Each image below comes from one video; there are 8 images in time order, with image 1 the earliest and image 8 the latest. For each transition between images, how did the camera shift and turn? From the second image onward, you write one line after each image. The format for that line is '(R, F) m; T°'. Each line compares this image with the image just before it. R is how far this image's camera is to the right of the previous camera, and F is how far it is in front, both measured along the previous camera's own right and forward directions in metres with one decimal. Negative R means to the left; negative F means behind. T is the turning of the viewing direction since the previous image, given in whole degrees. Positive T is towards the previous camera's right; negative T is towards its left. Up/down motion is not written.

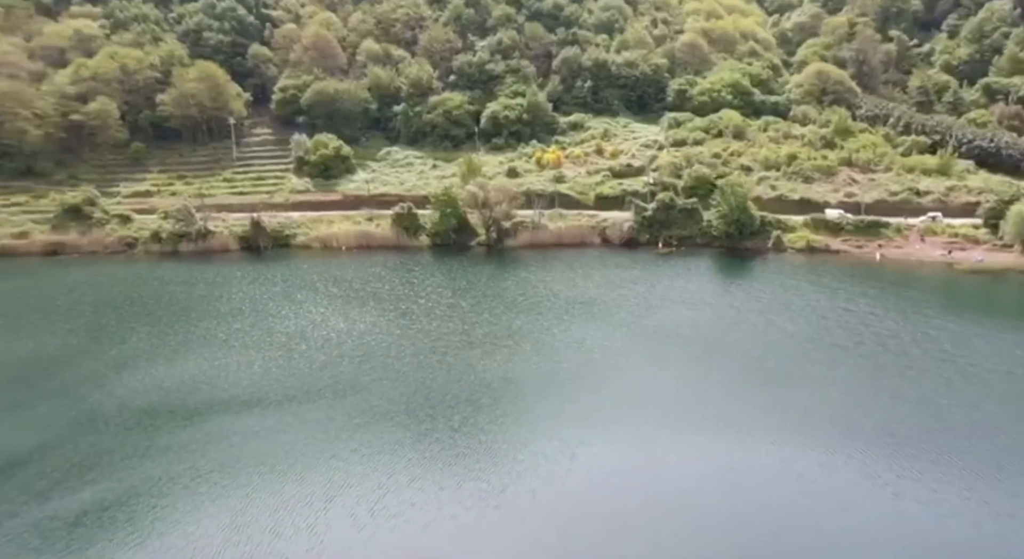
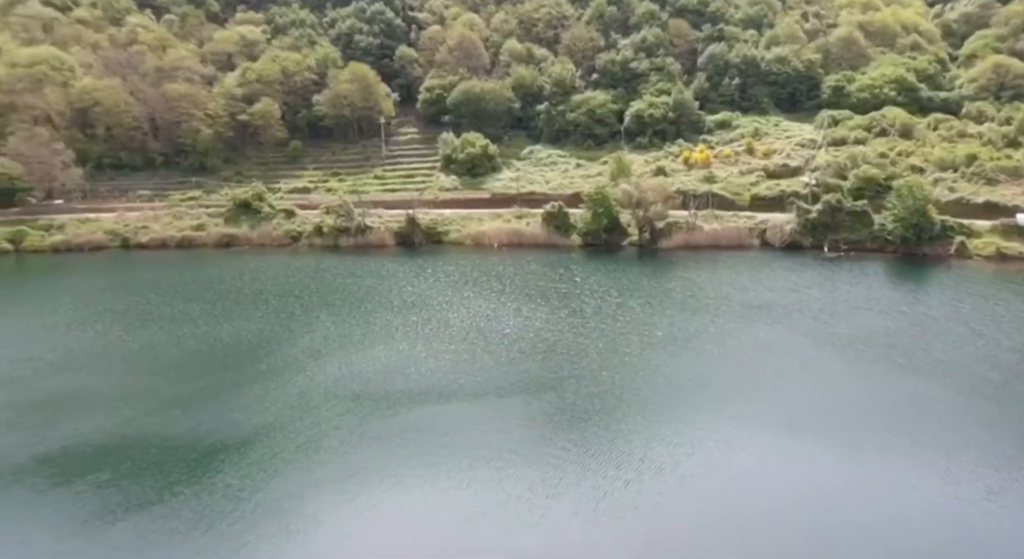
(-4.0, +0.1) m; -8°
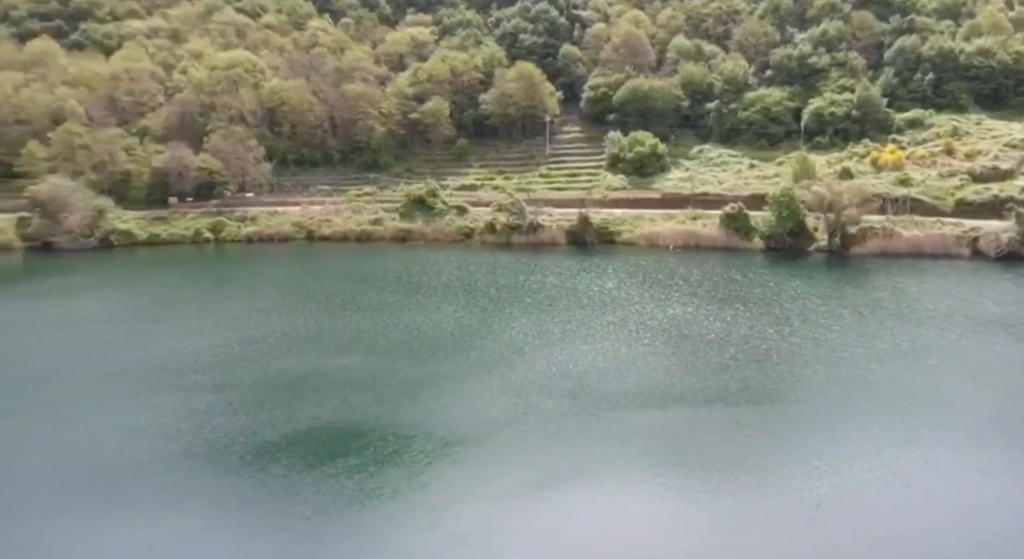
(-4.3, +0.3) m; -9°
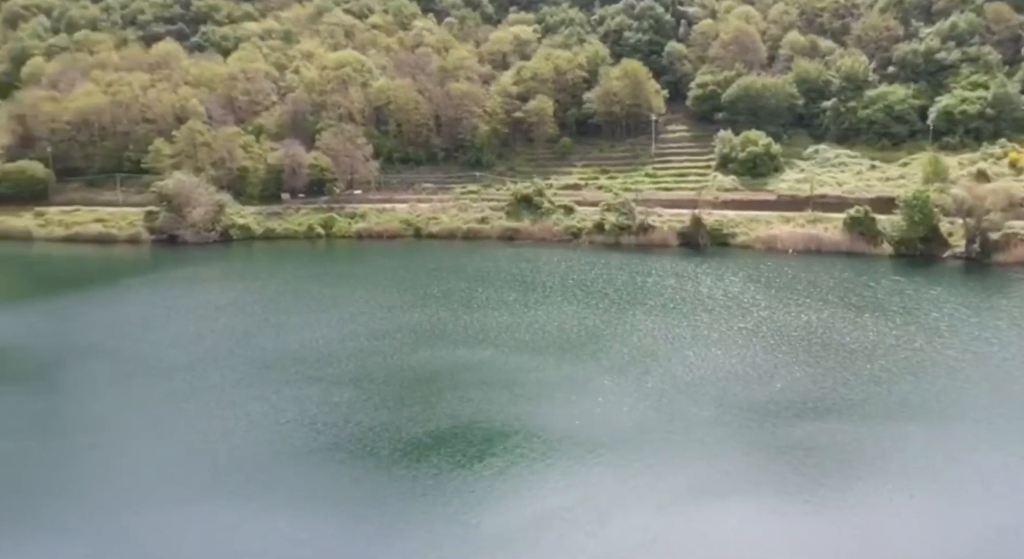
(-2.8, +0.4) m; -6°
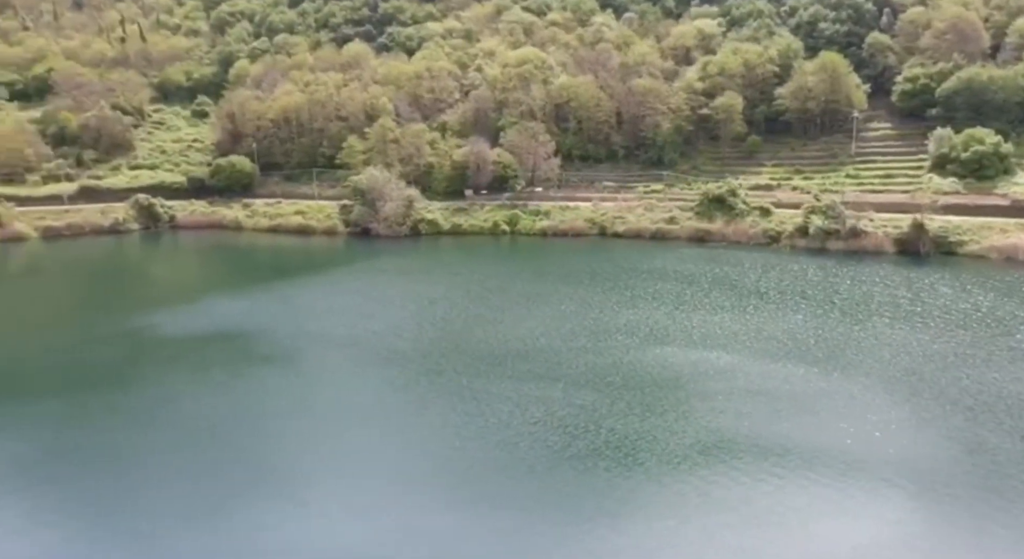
(-4.9, +0.6) m; -10°
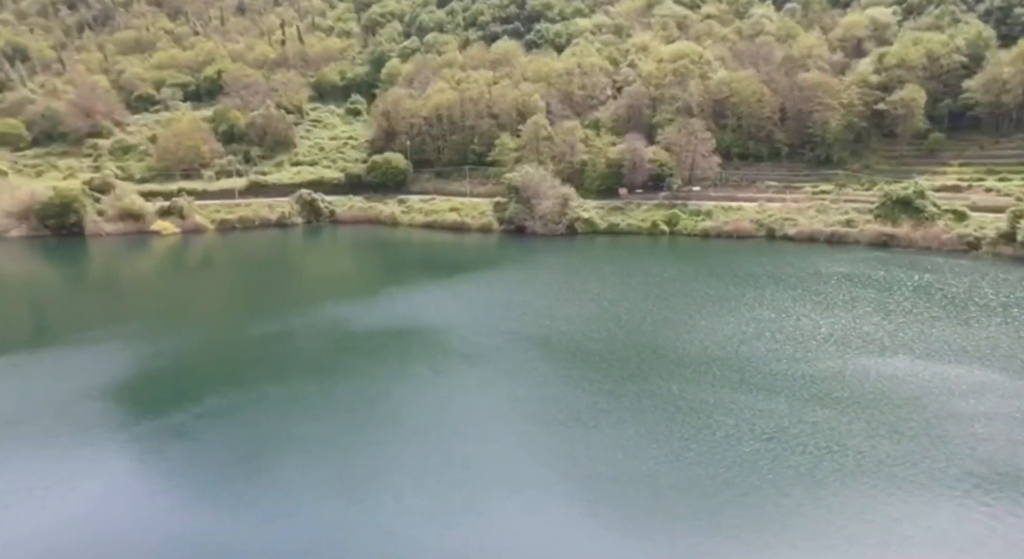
(-4.4, +0.8) m; -8°
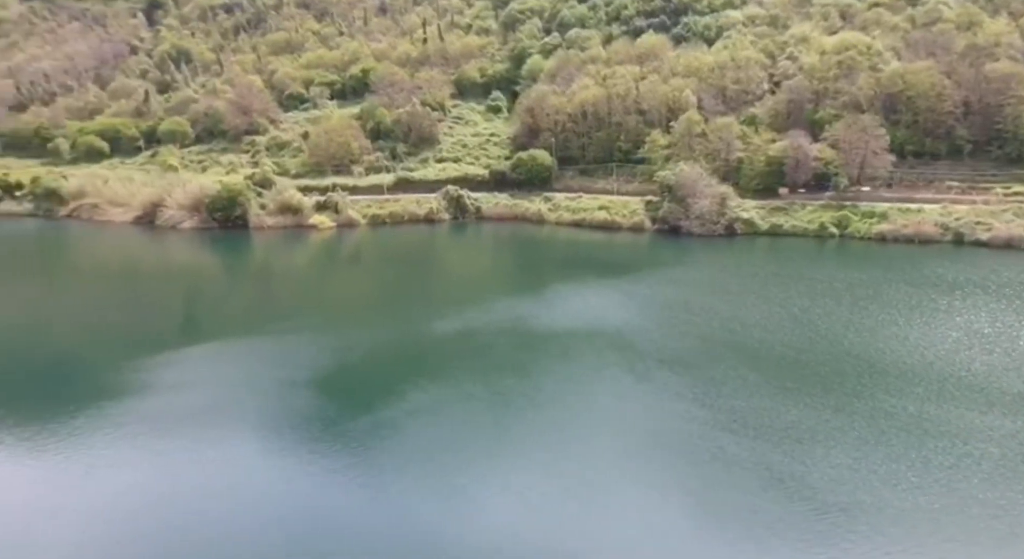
(-4.3, +0.9) m; -8°
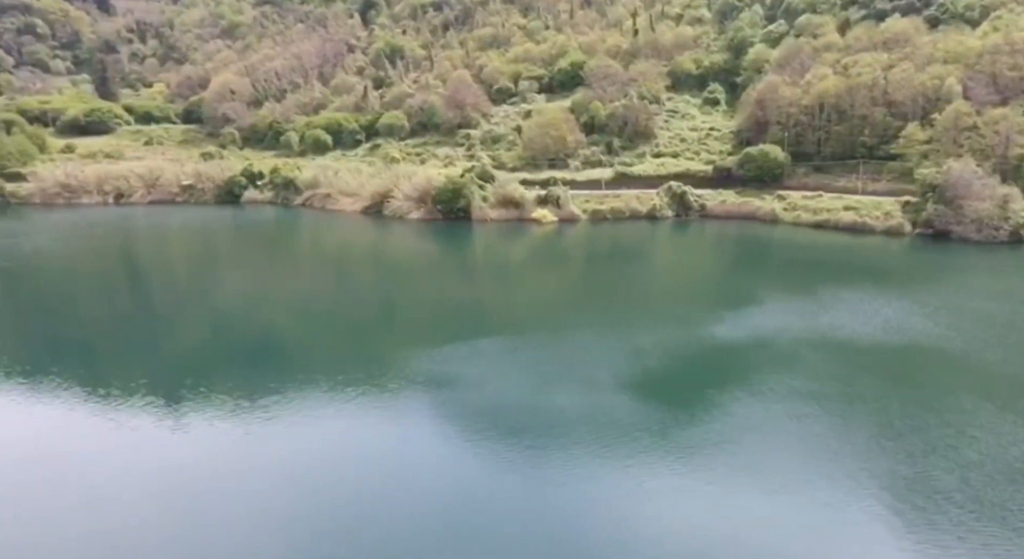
(-6.6, +1.2) m; -11°
